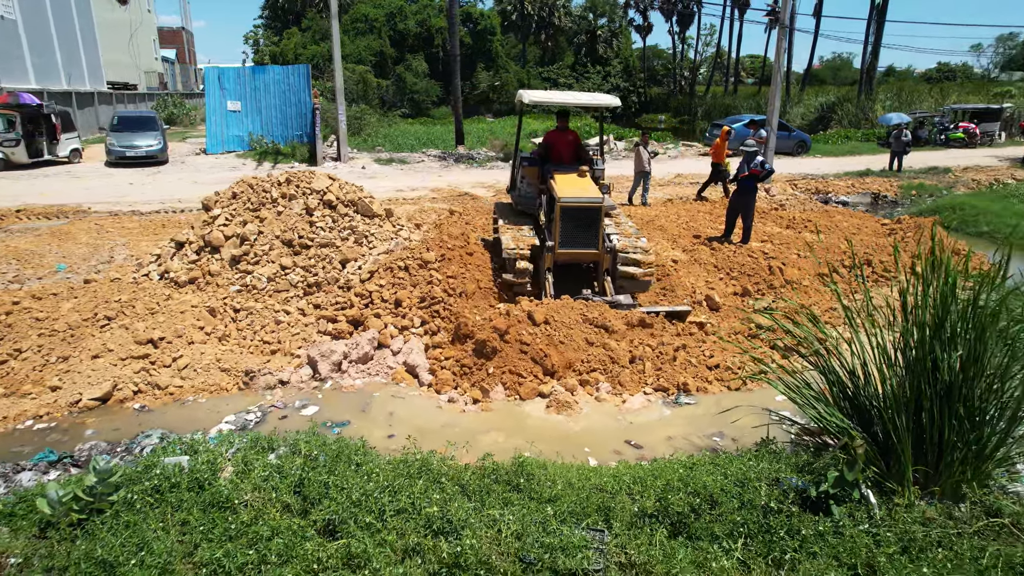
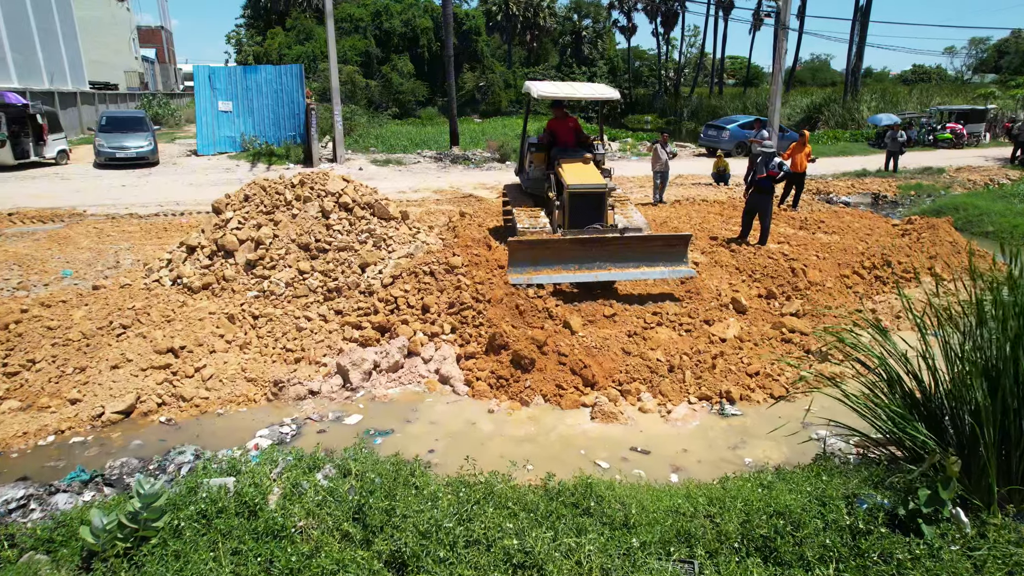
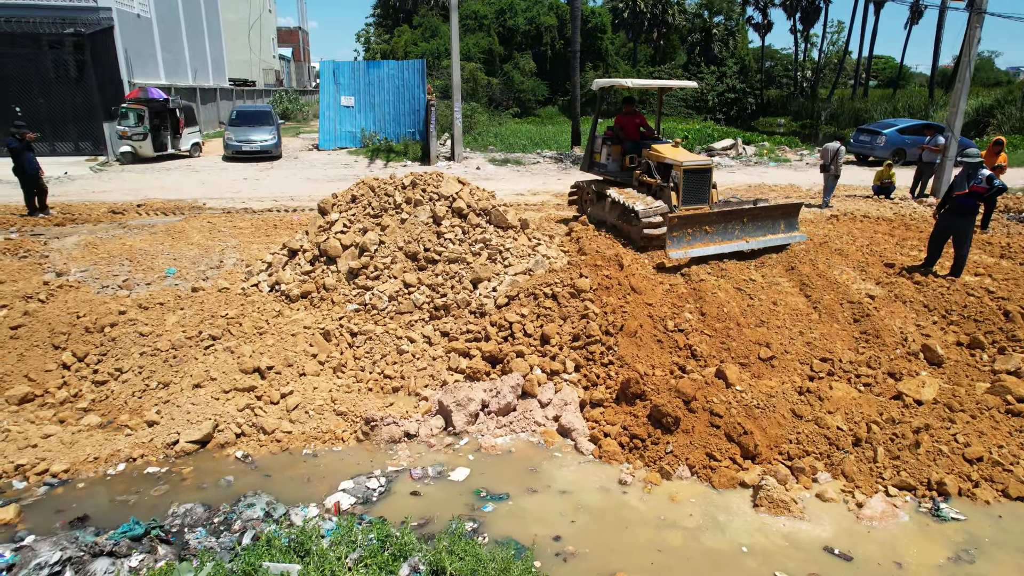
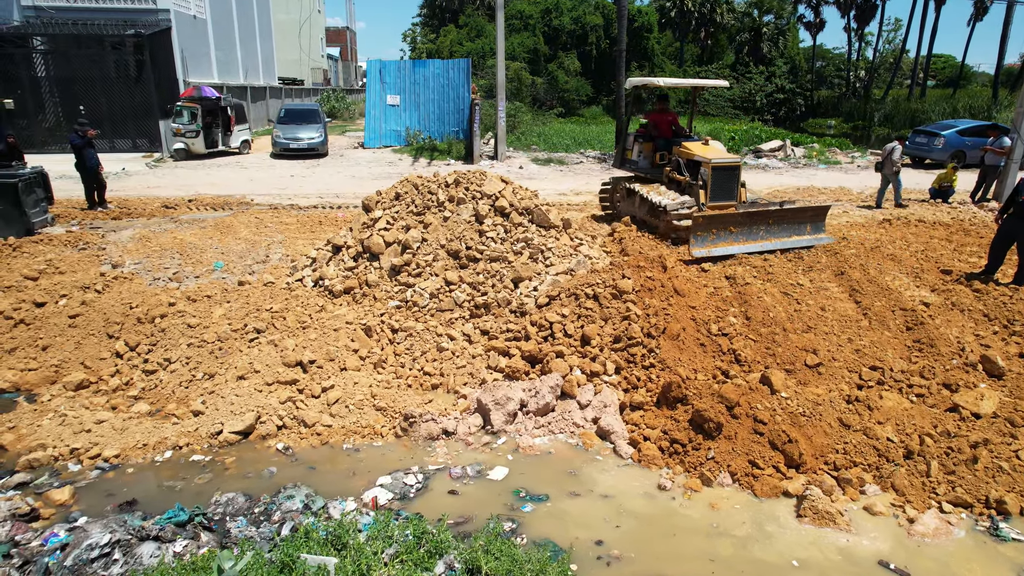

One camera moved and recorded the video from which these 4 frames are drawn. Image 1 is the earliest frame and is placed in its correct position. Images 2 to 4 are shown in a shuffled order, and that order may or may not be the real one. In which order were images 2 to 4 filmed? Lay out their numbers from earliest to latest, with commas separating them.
2, 3, 4
